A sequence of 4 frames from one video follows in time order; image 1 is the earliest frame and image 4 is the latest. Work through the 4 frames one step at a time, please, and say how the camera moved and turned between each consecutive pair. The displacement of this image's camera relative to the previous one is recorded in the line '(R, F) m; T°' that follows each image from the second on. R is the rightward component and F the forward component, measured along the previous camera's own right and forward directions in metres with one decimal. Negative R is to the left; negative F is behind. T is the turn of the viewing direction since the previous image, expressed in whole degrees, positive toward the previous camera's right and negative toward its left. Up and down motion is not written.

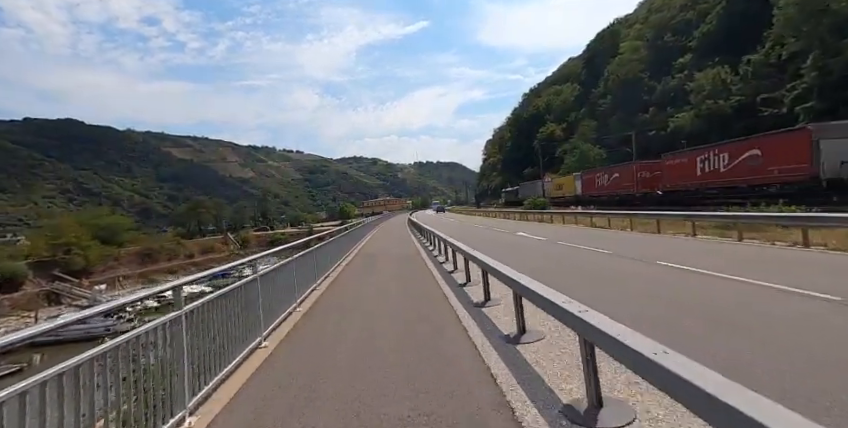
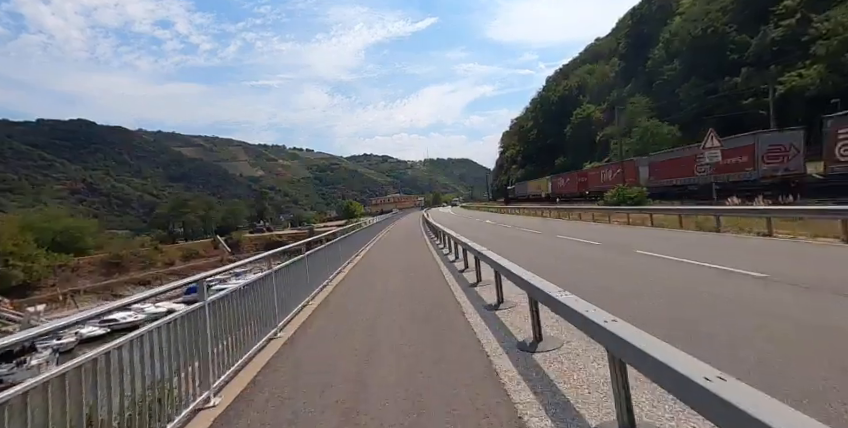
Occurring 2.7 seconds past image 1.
(-0.1, +1.3) m; -1°
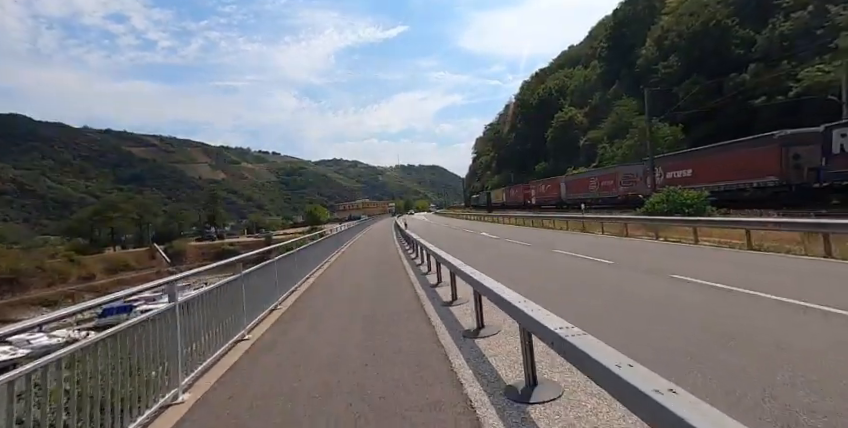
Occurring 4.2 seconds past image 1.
(-0.1, +1.0) m; +4°
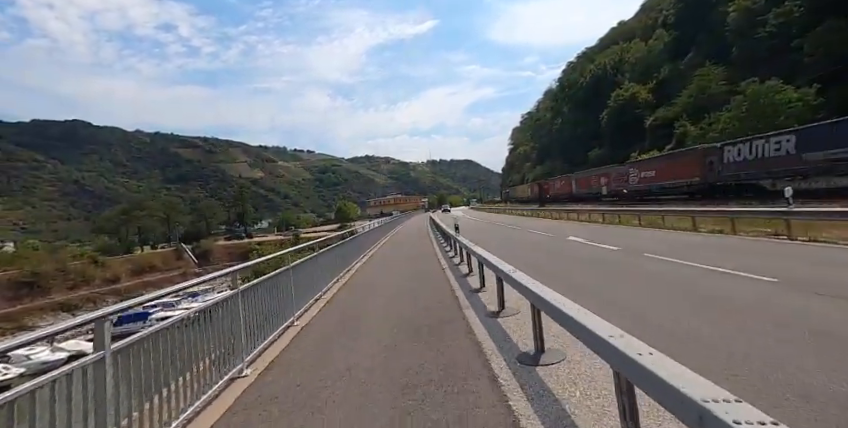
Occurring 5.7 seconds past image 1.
(-0.1, +0.6) m; -4°
